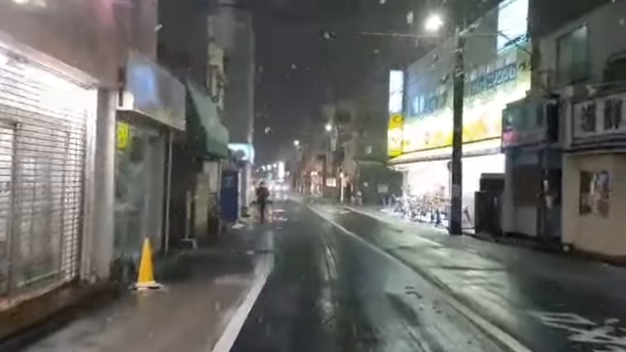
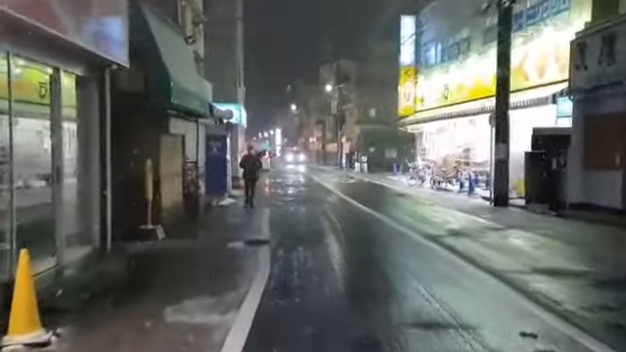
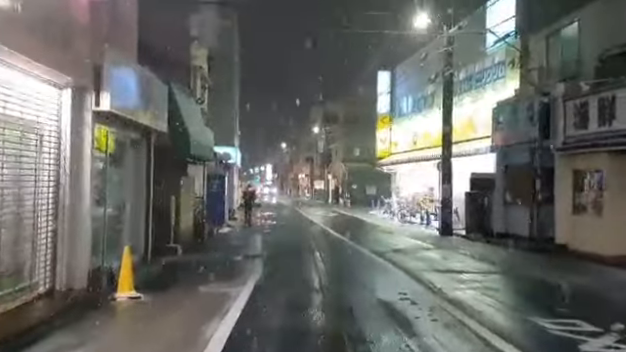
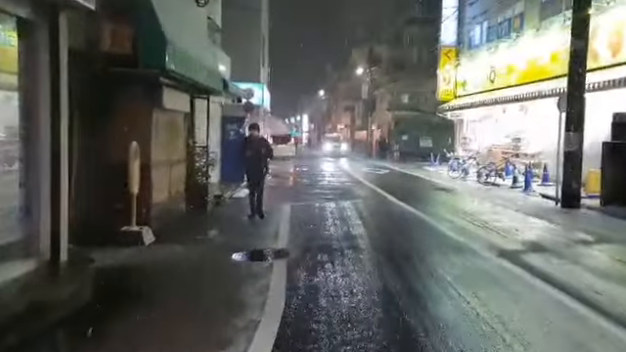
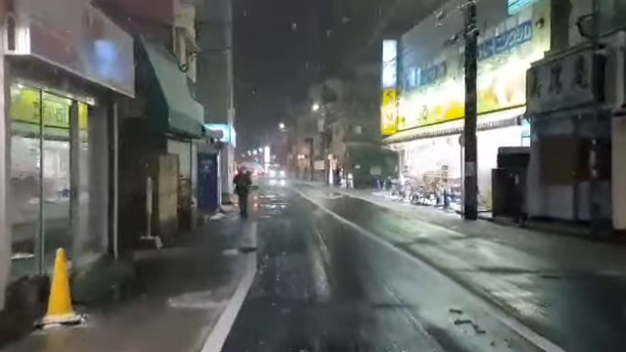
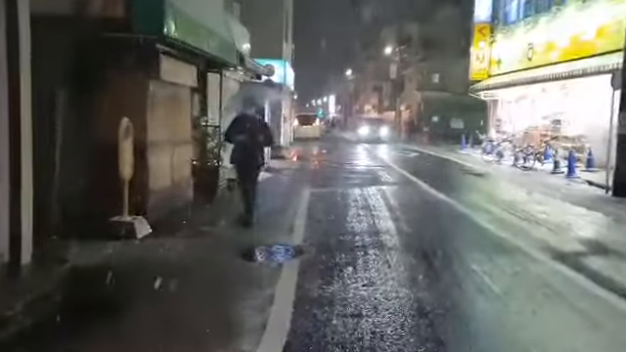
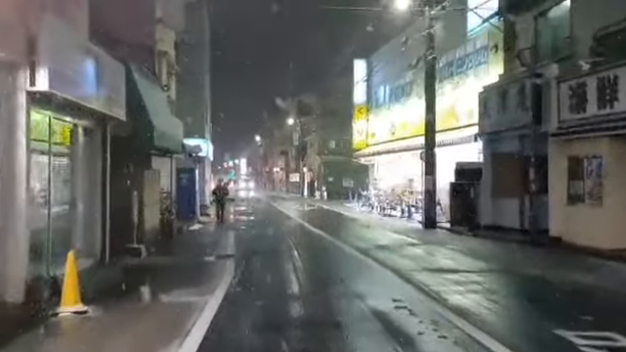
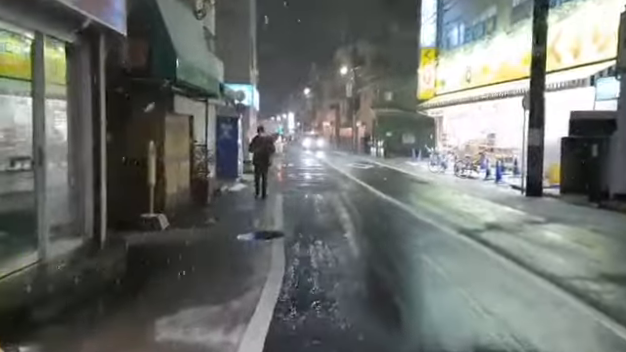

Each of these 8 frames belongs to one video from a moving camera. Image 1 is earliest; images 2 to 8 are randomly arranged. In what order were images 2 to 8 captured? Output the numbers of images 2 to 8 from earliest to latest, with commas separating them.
3, 7, 5, 2, 8, 4, 6
